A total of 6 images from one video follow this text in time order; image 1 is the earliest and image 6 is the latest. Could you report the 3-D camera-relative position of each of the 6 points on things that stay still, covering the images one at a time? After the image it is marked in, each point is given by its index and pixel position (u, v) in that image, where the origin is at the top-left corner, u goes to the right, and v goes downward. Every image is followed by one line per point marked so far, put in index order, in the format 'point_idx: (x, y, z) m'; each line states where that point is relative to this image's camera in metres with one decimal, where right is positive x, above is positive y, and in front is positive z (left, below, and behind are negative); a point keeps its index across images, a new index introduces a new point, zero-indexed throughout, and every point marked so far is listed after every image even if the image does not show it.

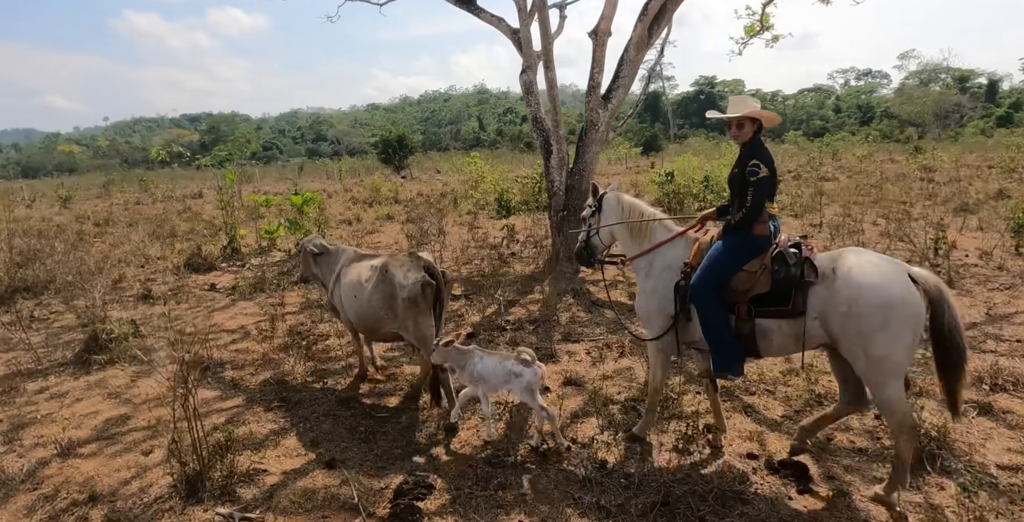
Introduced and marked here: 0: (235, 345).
0: (-3.2, -1.0, +6.1) m
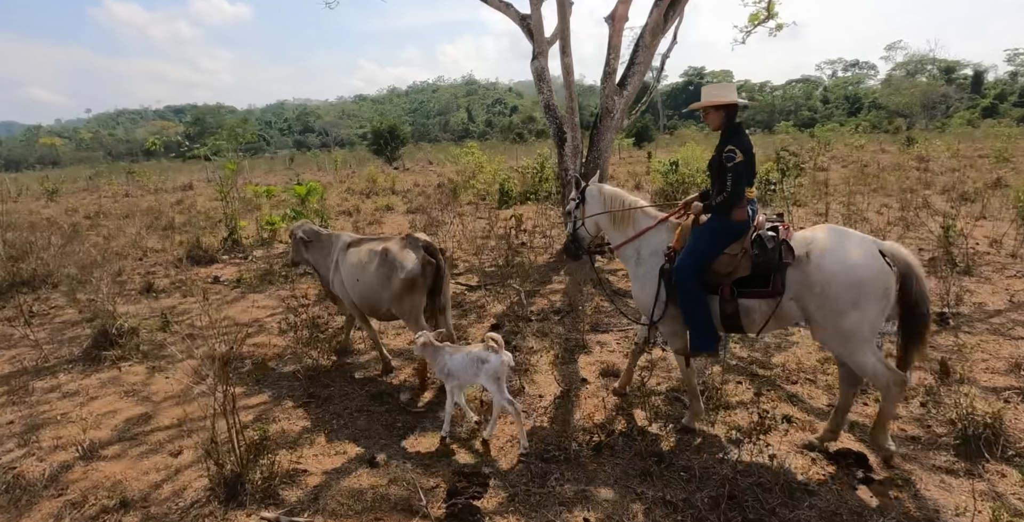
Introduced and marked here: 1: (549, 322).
0: (-2.9, -0.9, +5.9) m
1: (+0.5, -0.7, +6.4) m
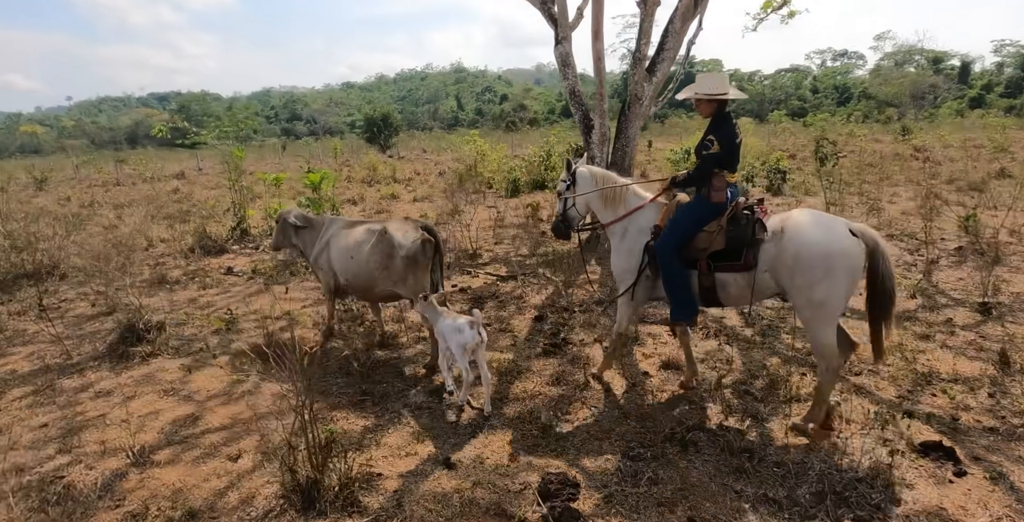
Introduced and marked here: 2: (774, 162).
0: (-2.3, -0.8, +5.6) m
1: (+0.9, -0.6, +6.2) m
2: (+7.2, +2.7, +14.6) m
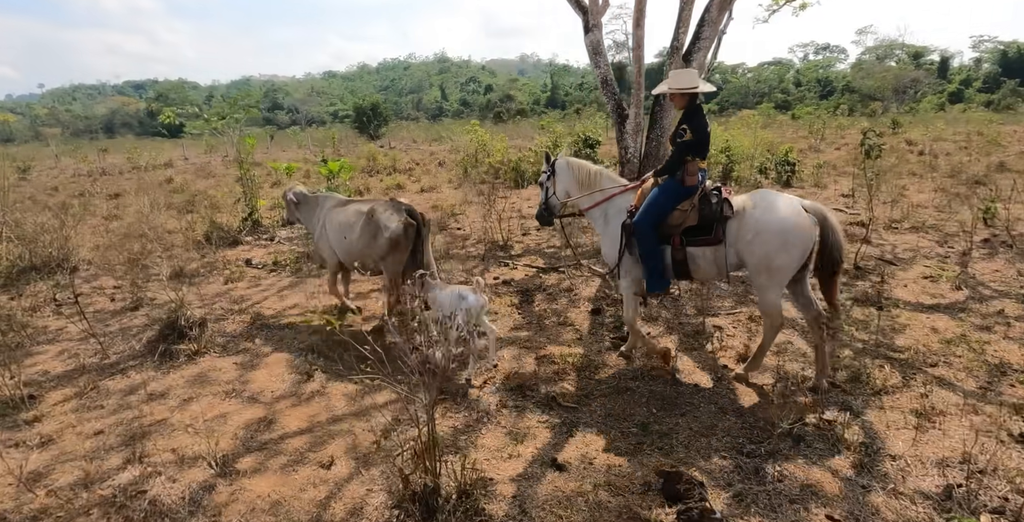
0: (-1.7, -0.7, +5.3) m
1: (+1.6, -0.5, +6.0) m
2: (+7.4, +2.9, +14.6) m
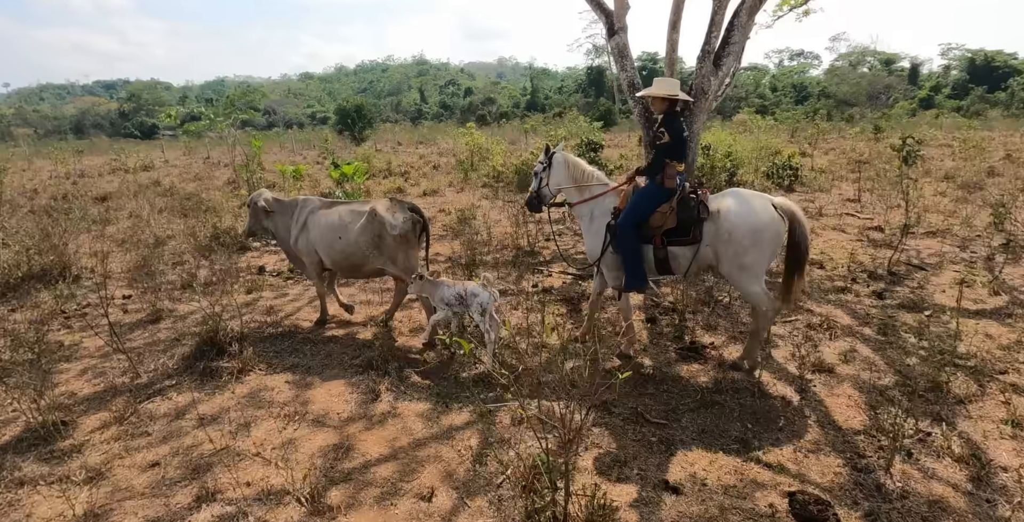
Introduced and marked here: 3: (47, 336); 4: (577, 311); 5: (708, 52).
0: (-1.2, -0.7, +4.9) m
1: (+2.1, -0.6, +5.8) m
2: (+7.6, +2.9, +14.7) m
3: (-4.8, -0.8, +5.5) m
4: (+0.7, -0.5, +5.9) m
5: (+2.9, +3.2, +8.0) m
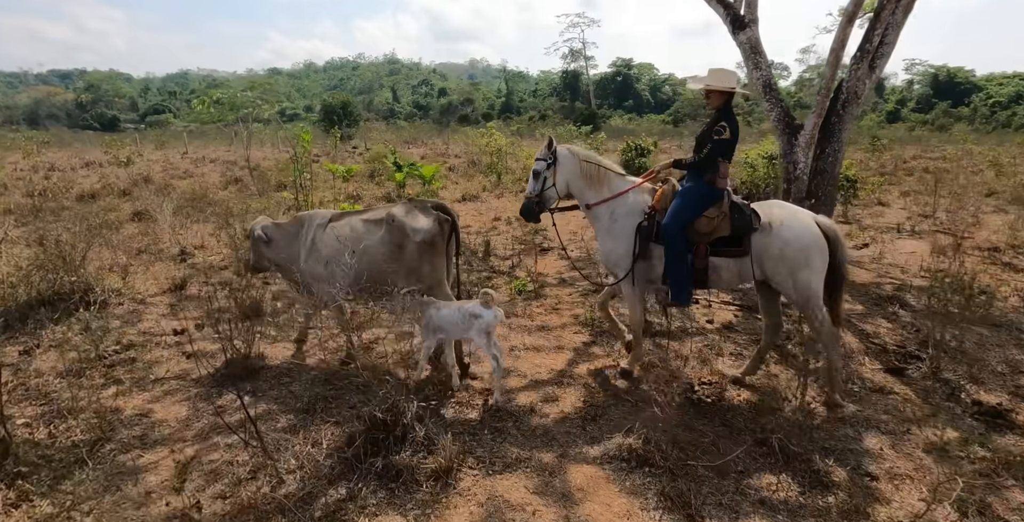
0: (+0.7, -1.0, +3.6) m
1: (+3.8, -0.8, +4.7) m
2: (+8.7, +2.5, +13.9) m
3: (-3.0, -1.0, +3.8) m
4: (+2.5, -0.8, +4.7) m
5: (+4.5, +2.9, +7.0) m
